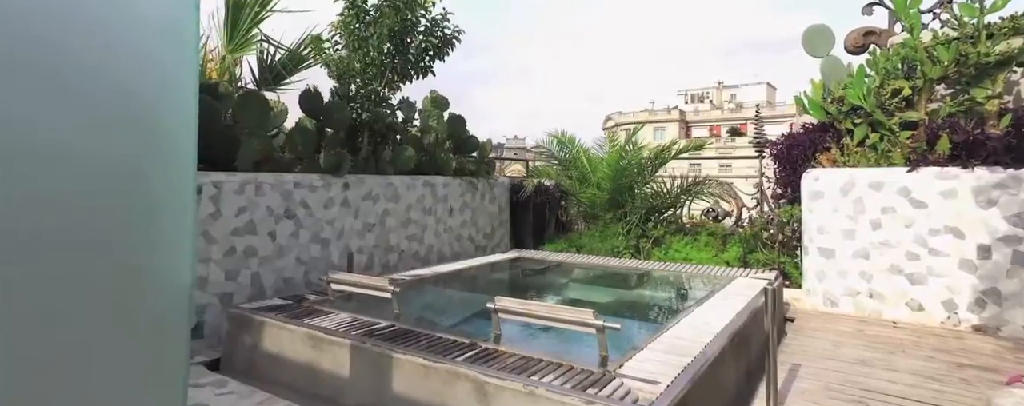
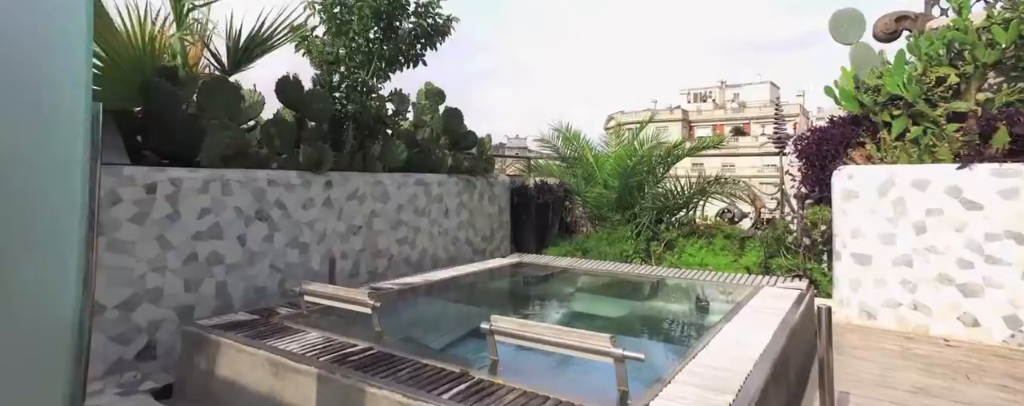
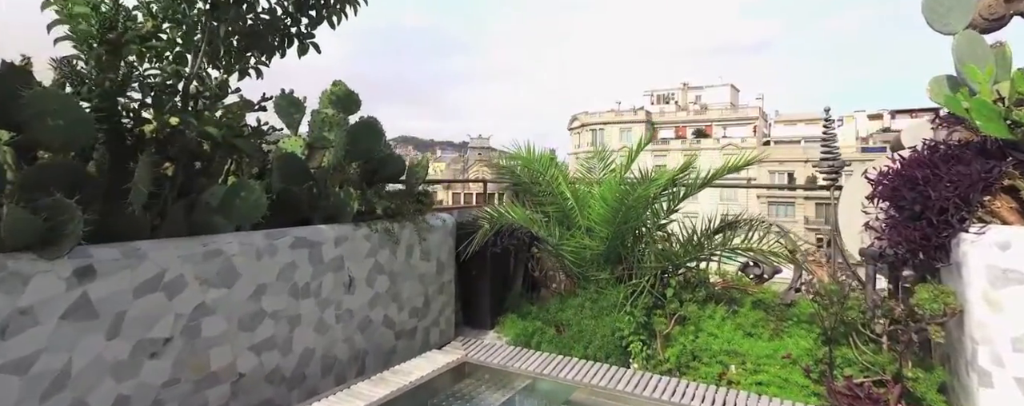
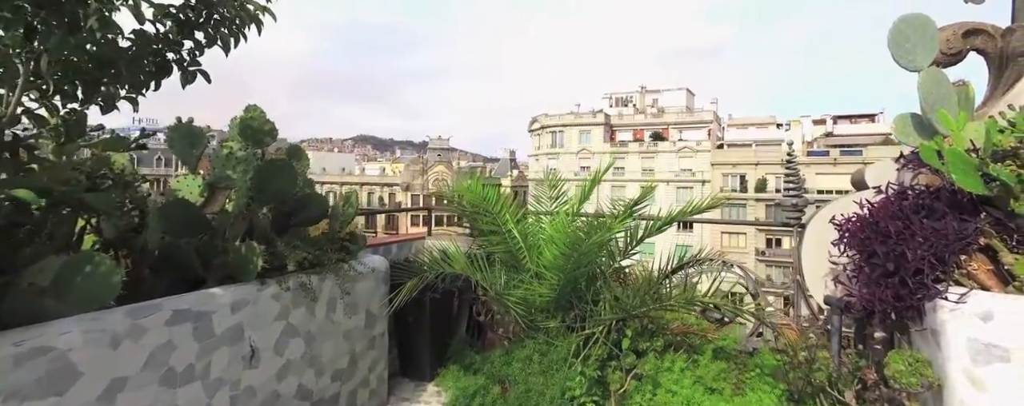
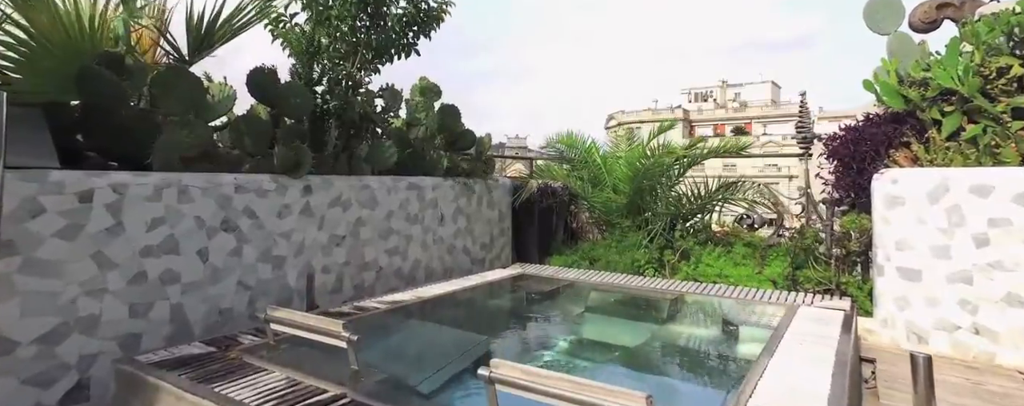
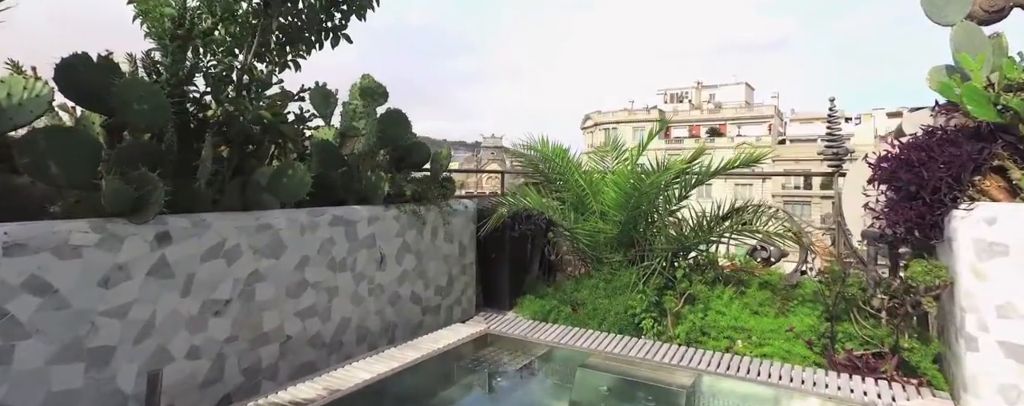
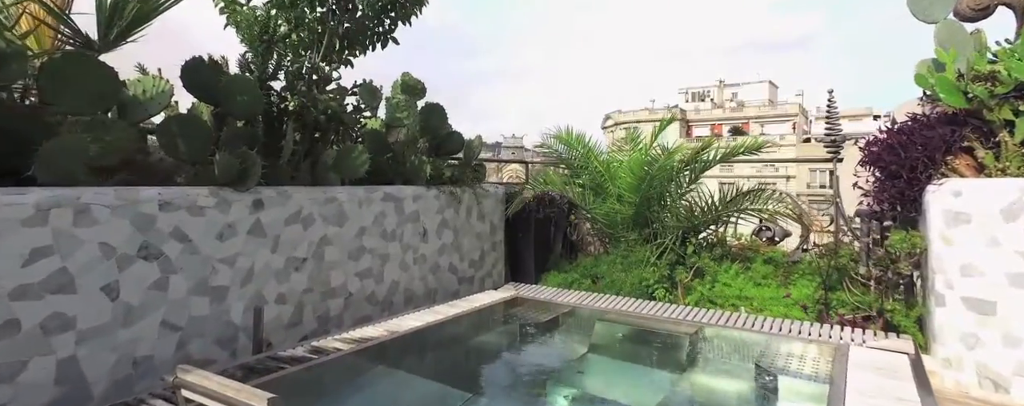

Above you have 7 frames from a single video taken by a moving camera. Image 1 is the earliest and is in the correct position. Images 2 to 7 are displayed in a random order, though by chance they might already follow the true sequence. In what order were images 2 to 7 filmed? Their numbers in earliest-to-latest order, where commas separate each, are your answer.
2, 5, 7, 6, 3, 4
